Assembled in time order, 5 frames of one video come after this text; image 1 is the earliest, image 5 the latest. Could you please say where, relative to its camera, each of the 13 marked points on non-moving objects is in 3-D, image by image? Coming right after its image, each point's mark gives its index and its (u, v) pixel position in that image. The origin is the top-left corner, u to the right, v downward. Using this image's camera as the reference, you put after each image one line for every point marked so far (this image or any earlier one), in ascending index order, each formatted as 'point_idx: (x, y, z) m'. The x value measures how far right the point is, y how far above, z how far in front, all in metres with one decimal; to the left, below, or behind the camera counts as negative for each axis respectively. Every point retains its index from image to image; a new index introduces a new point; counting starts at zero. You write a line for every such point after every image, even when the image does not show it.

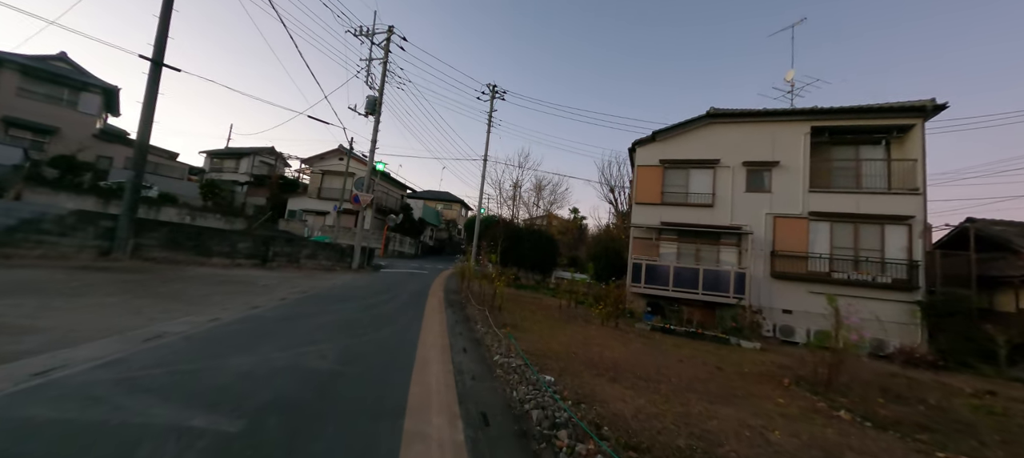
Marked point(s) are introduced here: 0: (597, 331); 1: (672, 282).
0: (+1.8, -2.2, +7.4) m
1: (+5.0, -1.7, +10.4) m
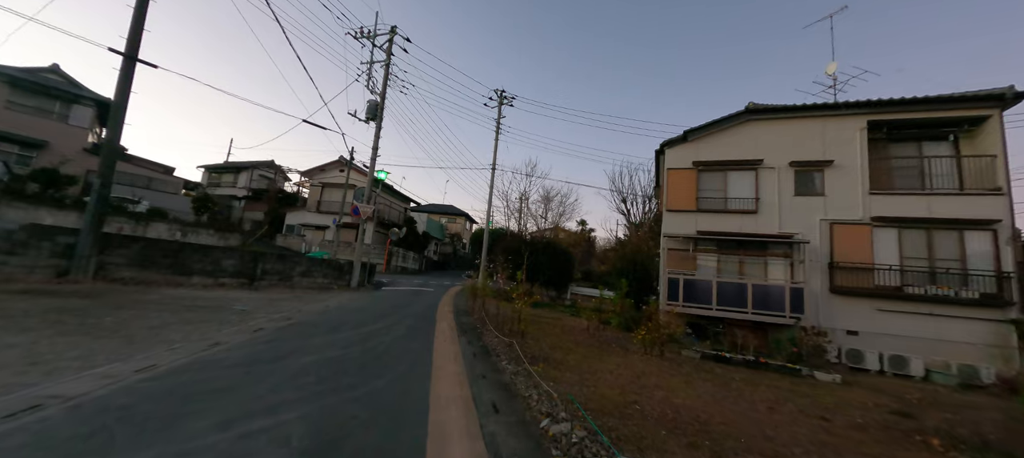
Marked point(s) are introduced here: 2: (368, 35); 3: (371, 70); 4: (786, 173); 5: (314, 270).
0: (+2.3, -2.4, +6.0) m
1: (+5.5, -1.9, +9.0) m
2: (-6.1, +8.2, +14.3) m
3: (-6.0, +6.9, +14.5) m
4: (+7.8, +1.6, +9.6) m
5: (-7.4, -1.5, +12.5) m
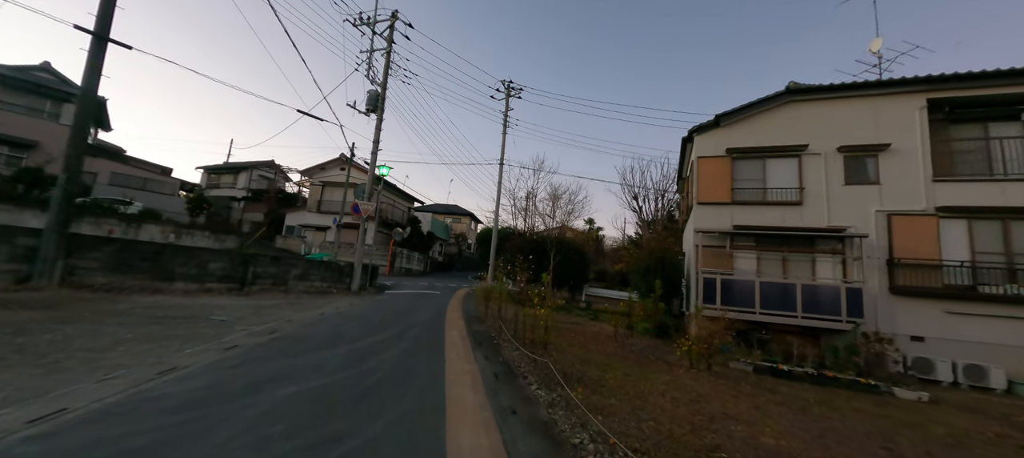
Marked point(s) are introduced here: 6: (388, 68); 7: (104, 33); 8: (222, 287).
0: (+2.7, -2.3, +5.0) m
1: (+5.9, -1.8, +8.0) m
2: (-5.7, +8.3, +13.4) m
3: (-5.7, +6.9, +13.6) m
4: (+8.2, +1.8, +8.5) m
5: (-6.9, -1.5, +11.6) m
6: (-5.0, +6.5, +13.7) m
7: (-8.9, +4.3, +7.4) m
8: (-8.0, -1.6, +9.3) m
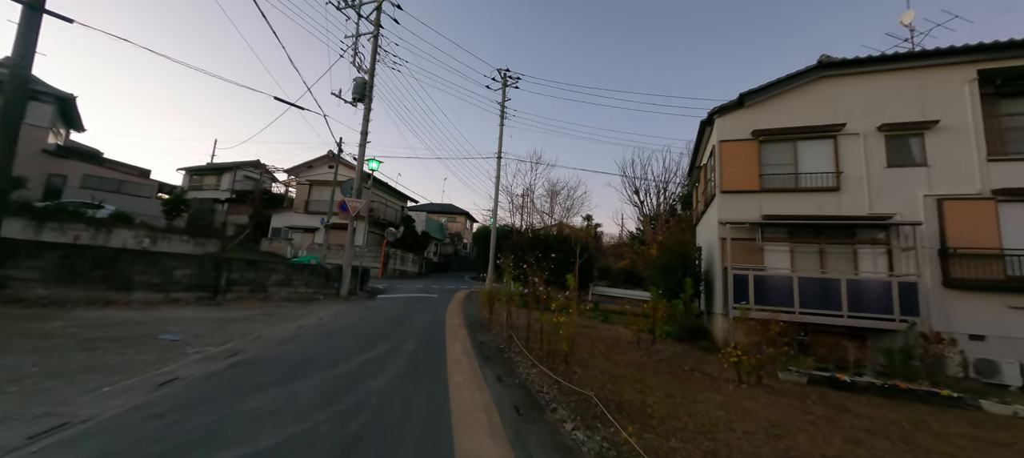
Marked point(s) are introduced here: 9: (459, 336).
0: (+3.0, -2.1, +4.1) m
1: (+6.1, -1.5, +7.1) m
2: (-5.8, +8.3, +12.3) m
3: (-5.7, +6.9, +12.5) m
4: (+8.3, +2.1, +7.7) m
5: (-6.8, -1.5, +10.5) m
6: (-5.1, +6.5, +12.6) m
7: (-8.9, +4.2, +6.3) m
8: (-7.9, -1.7, +8.3) m
9: (-1.0, -2.0, +6.4) m
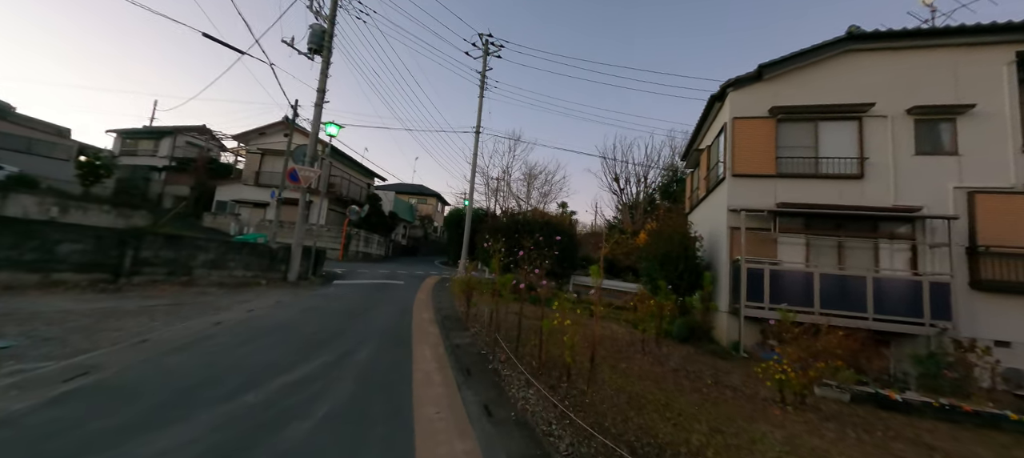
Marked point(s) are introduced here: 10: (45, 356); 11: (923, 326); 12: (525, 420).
0: (+2.9, -2.0, +3.1) m
1: (+5.8, -1.3, +6.3) m
2: (-6.1, +9.1, +10.2) m
3: (-6.1, +7.7, +10.5) m
4: (+8.0, +2.2, +6.9) m
5: (-7.3, -0.8, +8.8) m
6: (-5.5, +7.3, +10.6) m
7: (-8.8, +4.9, +4.1) m
8: (-8.2, -1.0, +6.4) m
9: (-1.2, -1.6, +5.1) m
10: (-4.4, -1.2, +3.2) m
11: (+7.2, -1.7, +5.9) m
12: (+0.1, -1.6, +2.8) m
